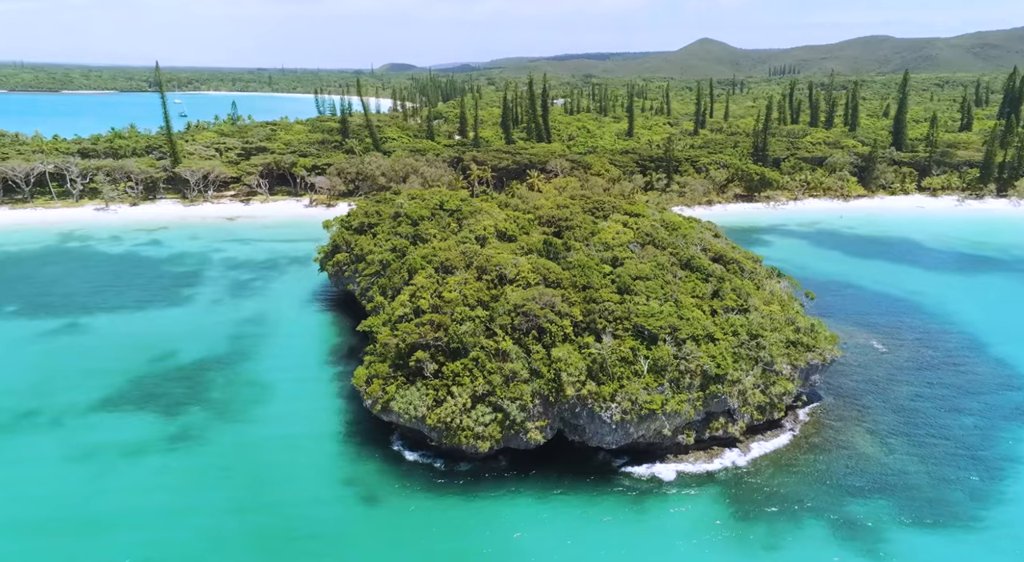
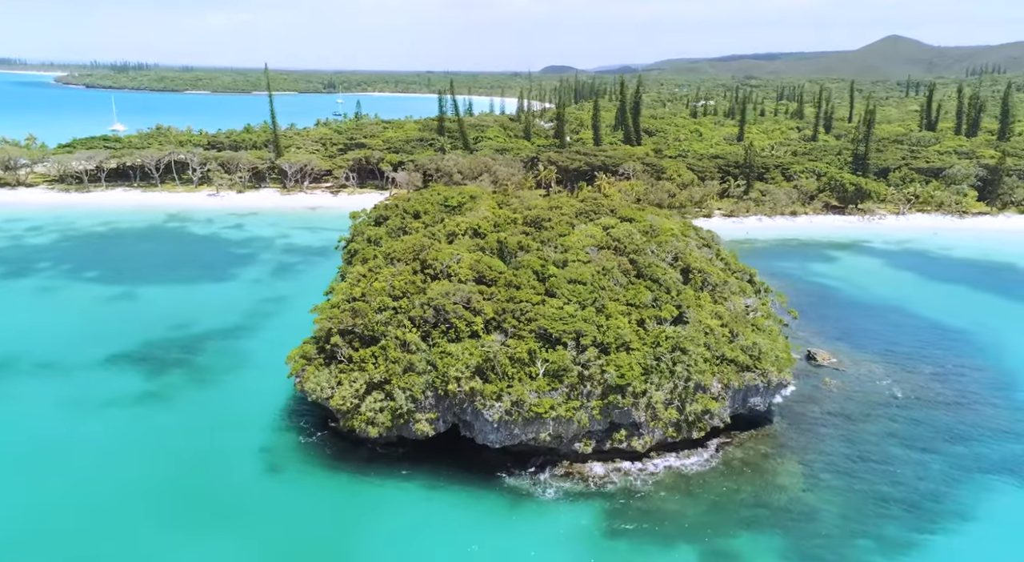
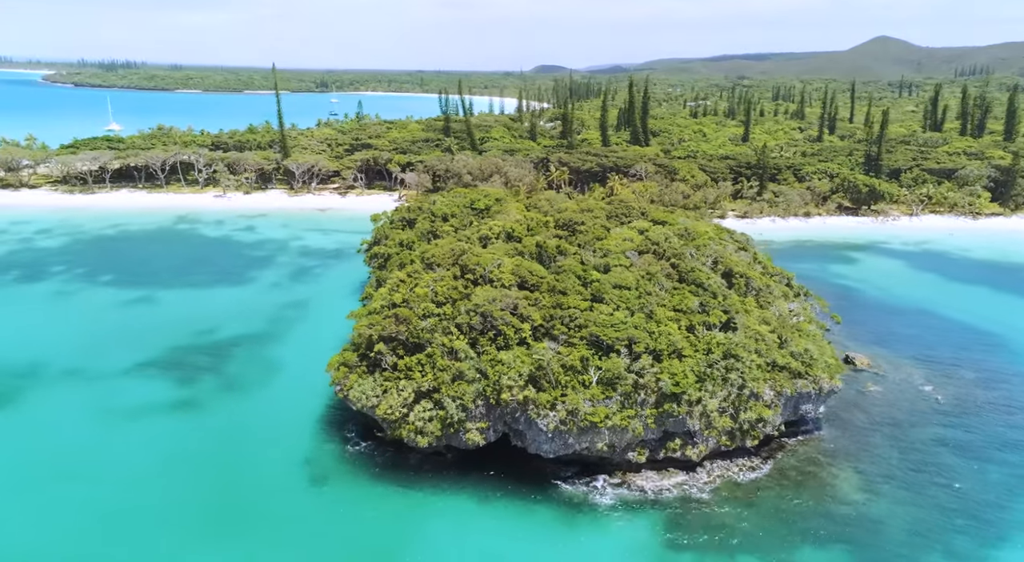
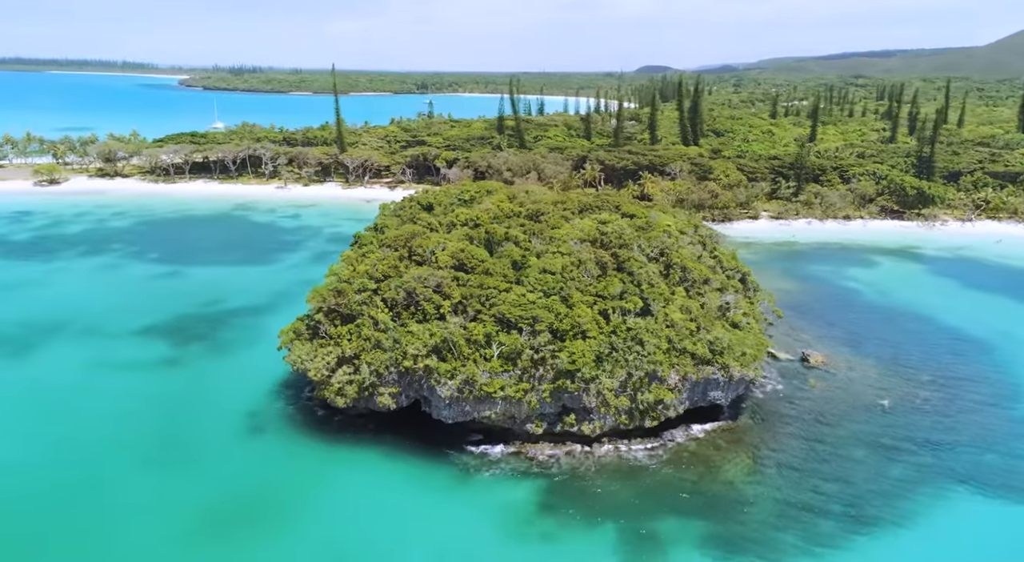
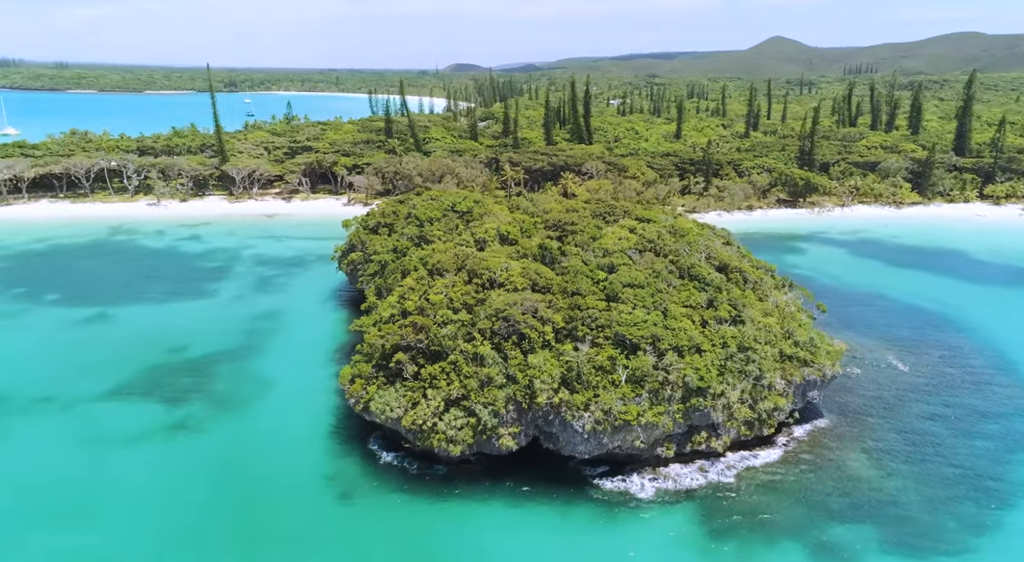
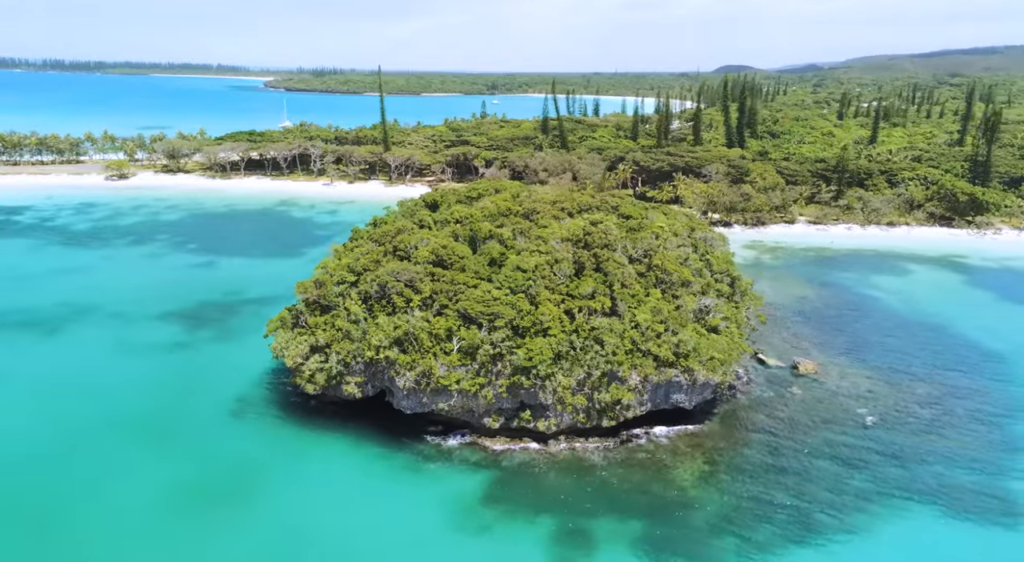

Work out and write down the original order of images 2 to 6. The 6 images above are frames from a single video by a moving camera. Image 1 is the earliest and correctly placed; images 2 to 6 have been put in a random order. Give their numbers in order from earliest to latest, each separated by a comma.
5, 3, 2, 4, 6
